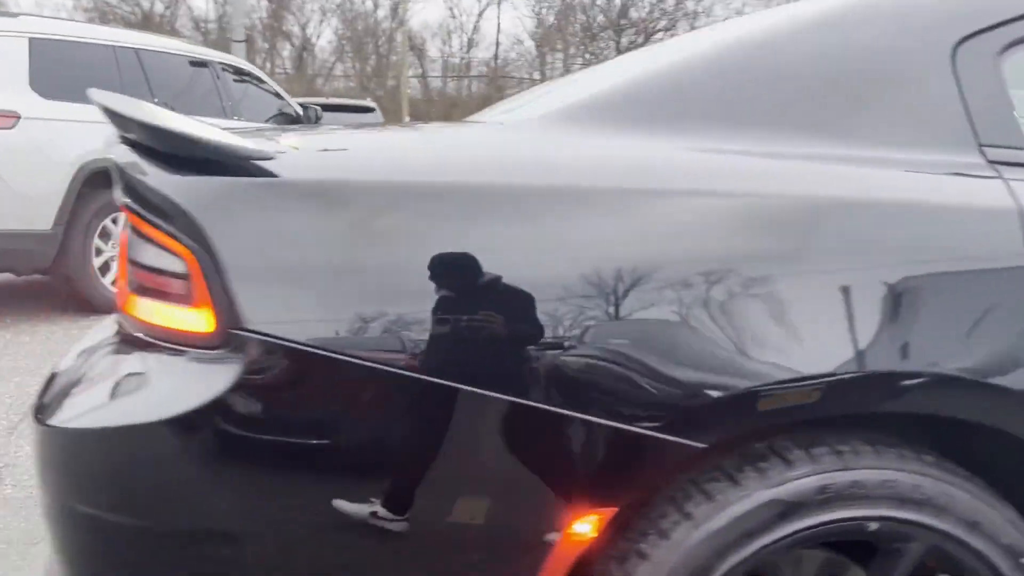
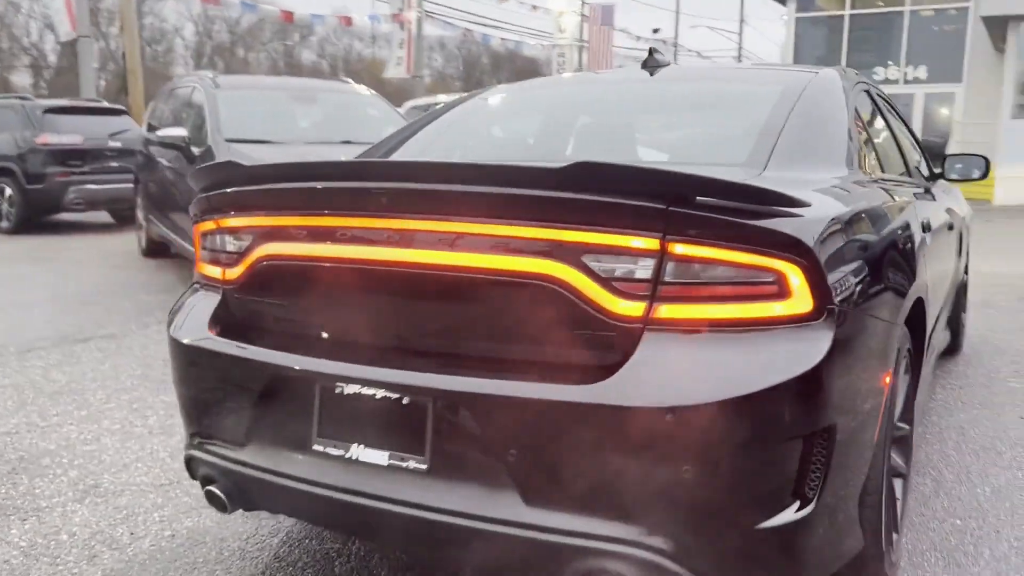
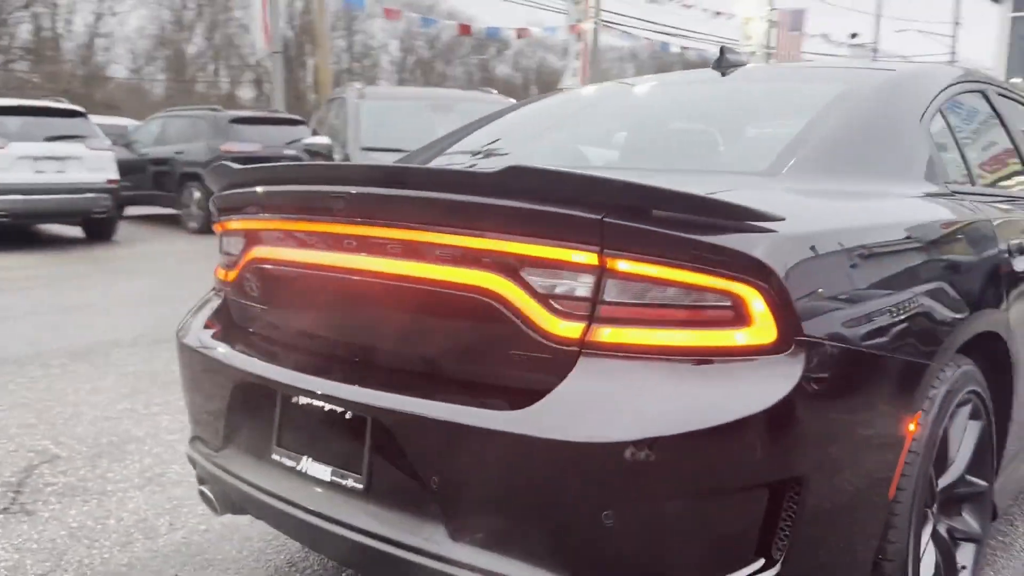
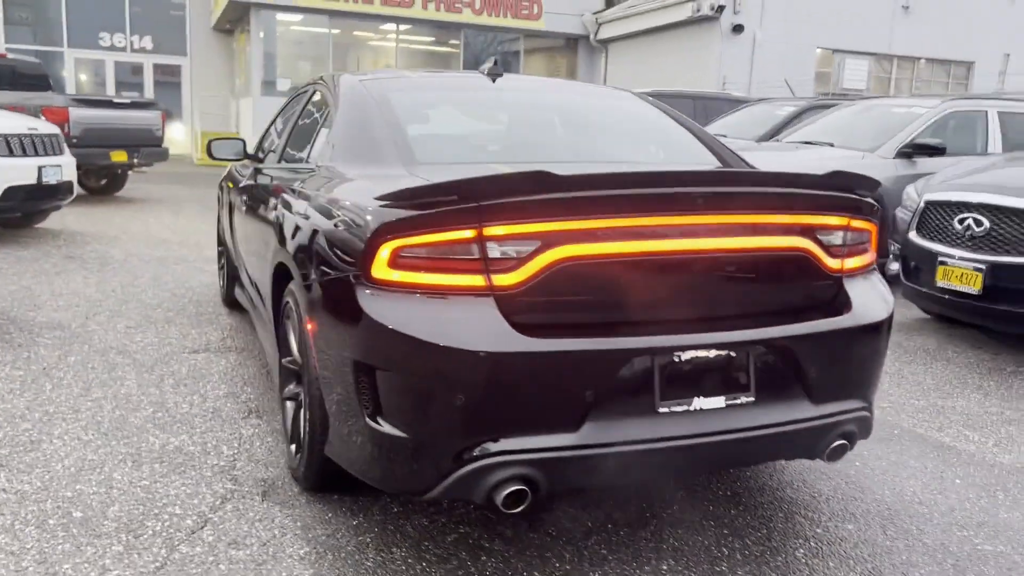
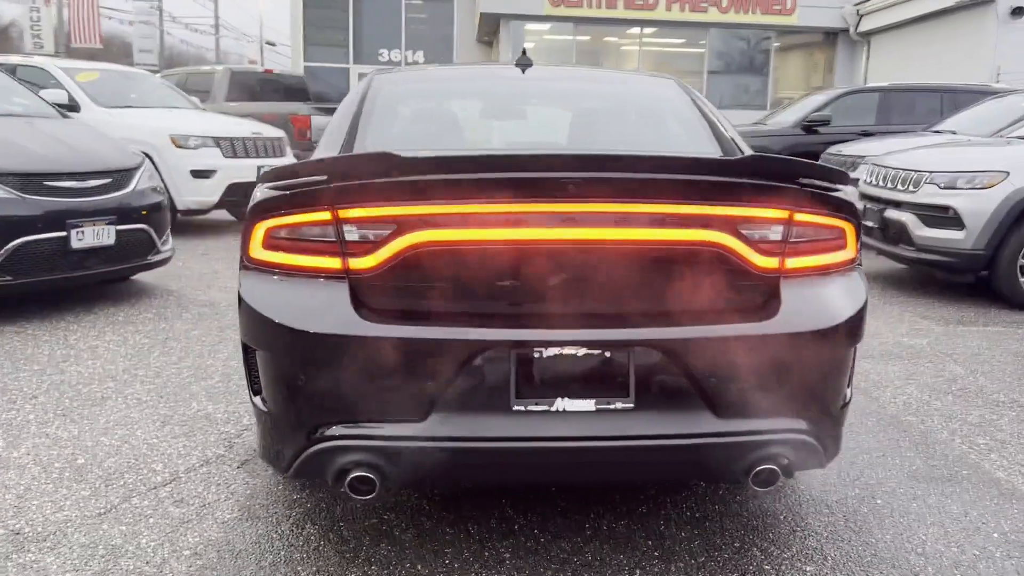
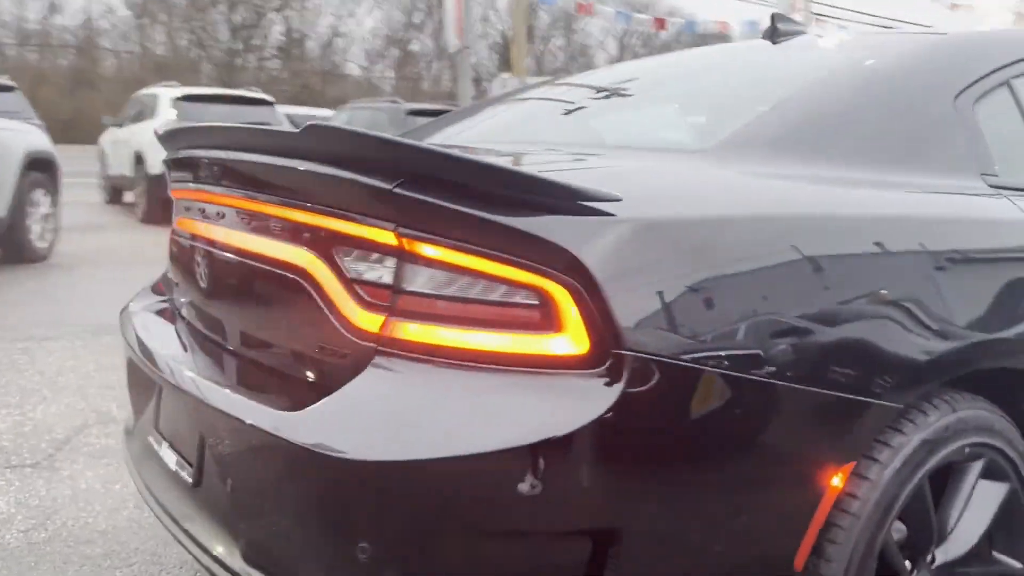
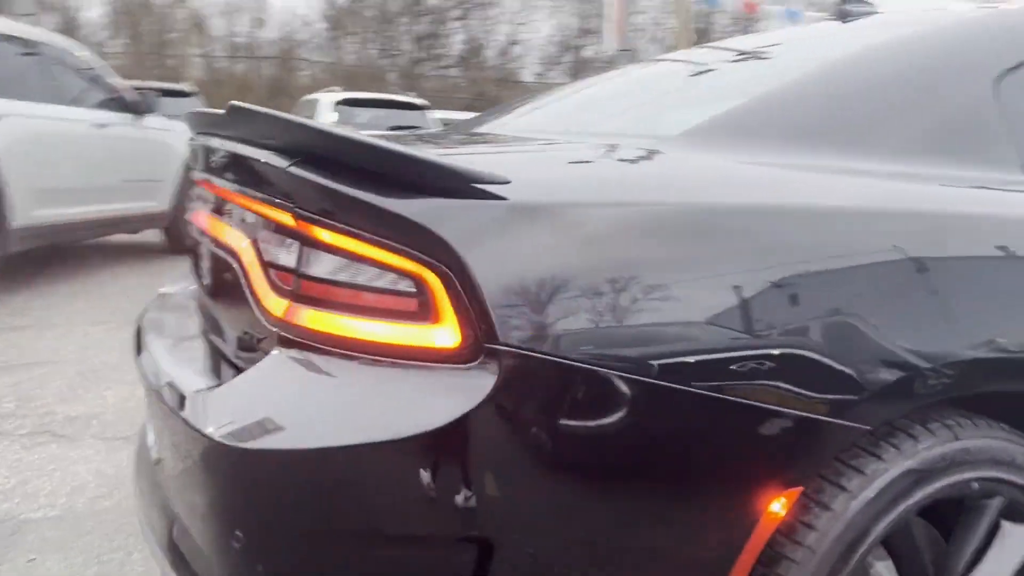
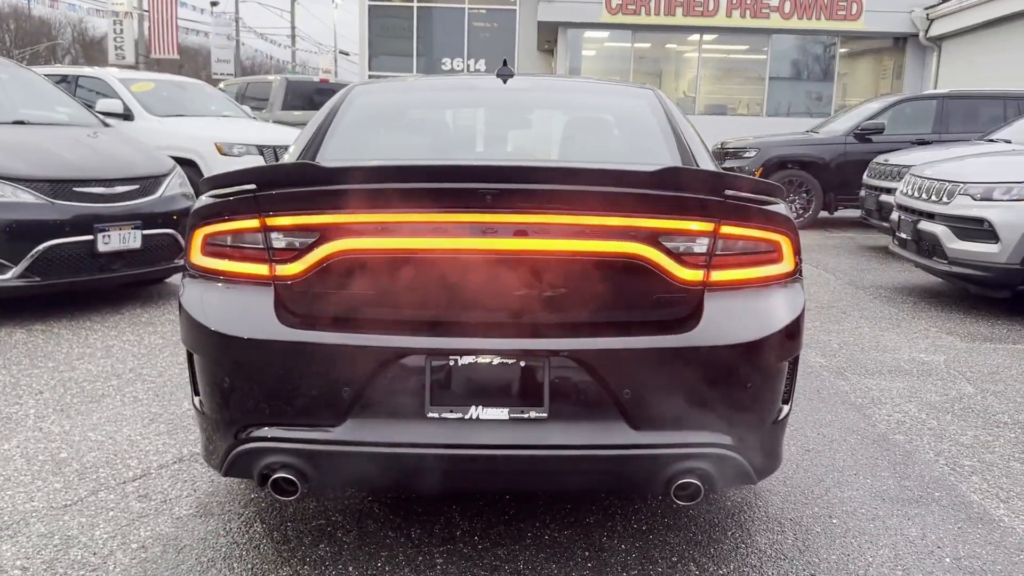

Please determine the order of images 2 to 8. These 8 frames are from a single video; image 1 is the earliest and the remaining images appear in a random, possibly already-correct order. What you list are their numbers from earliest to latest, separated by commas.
7, 6, 3, 2, 8, 5, 4
